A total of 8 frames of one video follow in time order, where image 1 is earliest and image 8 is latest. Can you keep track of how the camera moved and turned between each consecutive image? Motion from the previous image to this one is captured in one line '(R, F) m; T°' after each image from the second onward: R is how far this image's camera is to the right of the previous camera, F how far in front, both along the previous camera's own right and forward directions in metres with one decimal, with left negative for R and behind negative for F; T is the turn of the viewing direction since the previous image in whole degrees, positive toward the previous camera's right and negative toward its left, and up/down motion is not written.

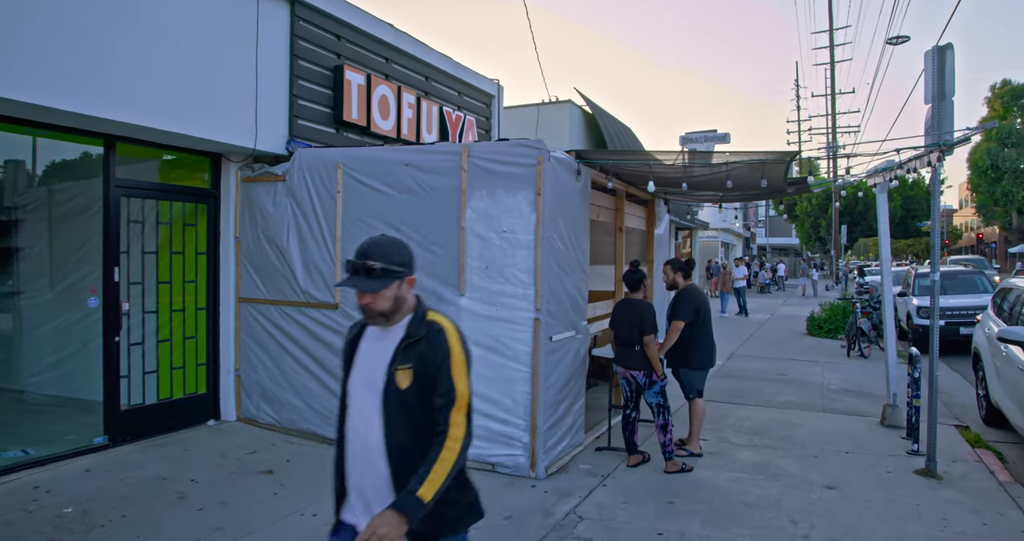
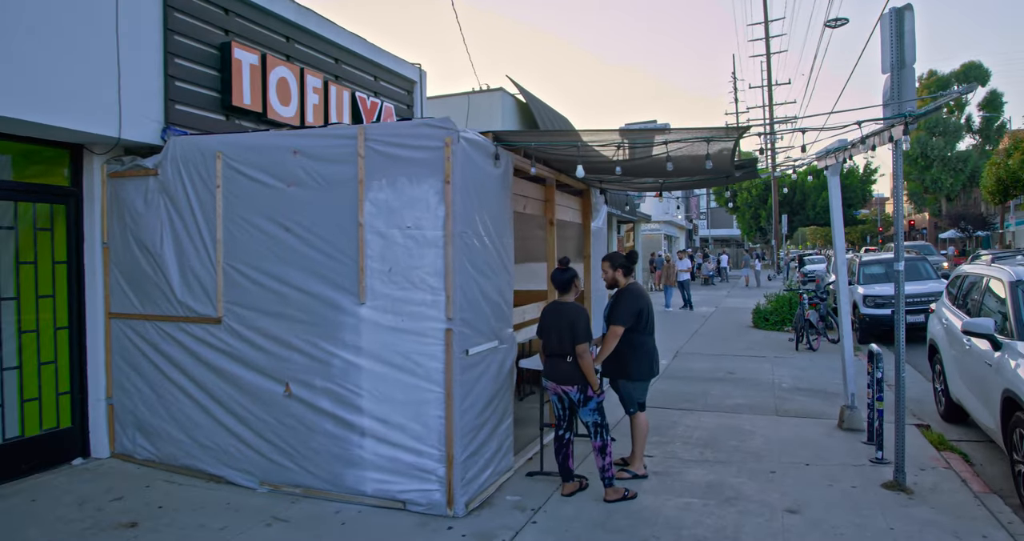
(+0.2, +0.8) m; +4°
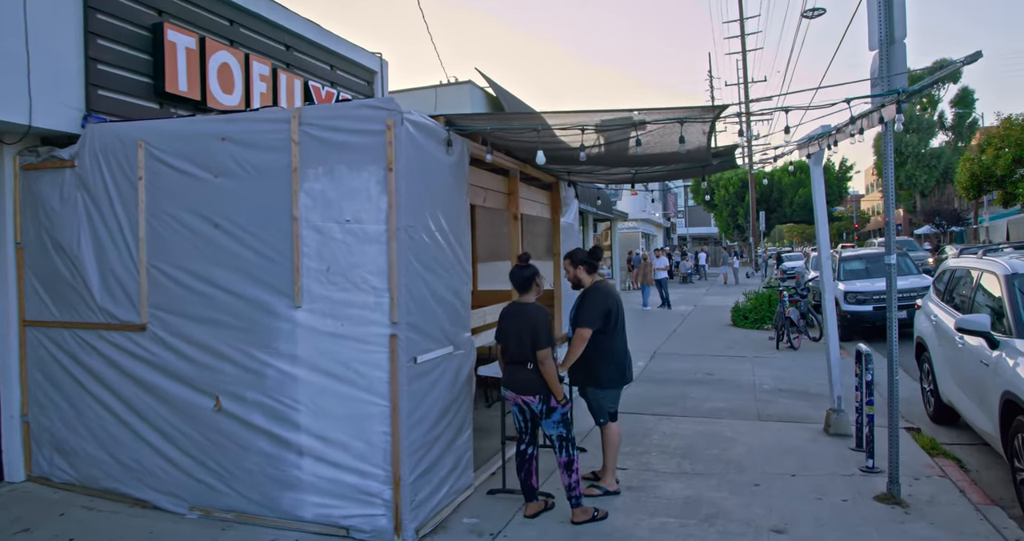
(+0.1, +0.5) m; +1°
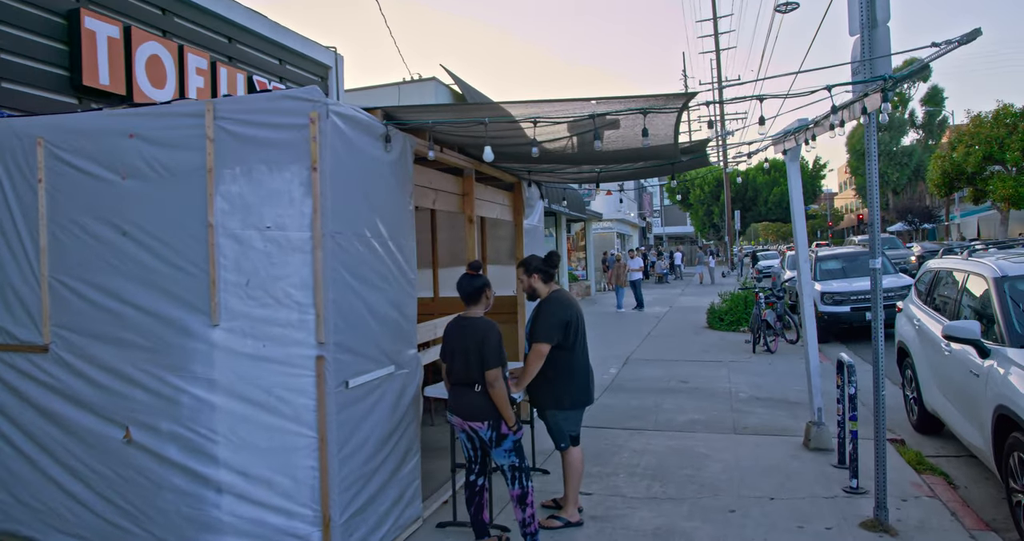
(+0.2, +0.5) m; +2°
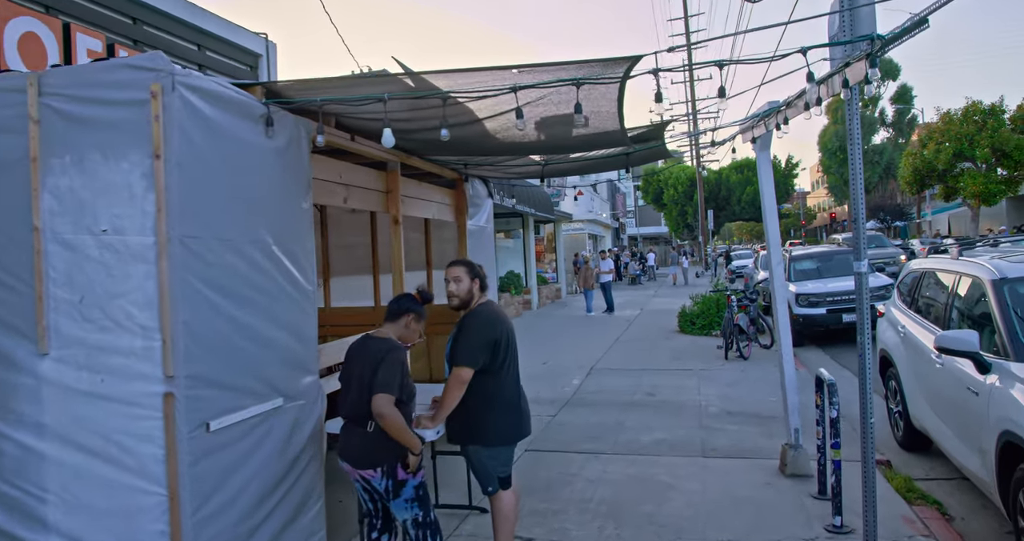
(+0.3, +0.7) m; +2°
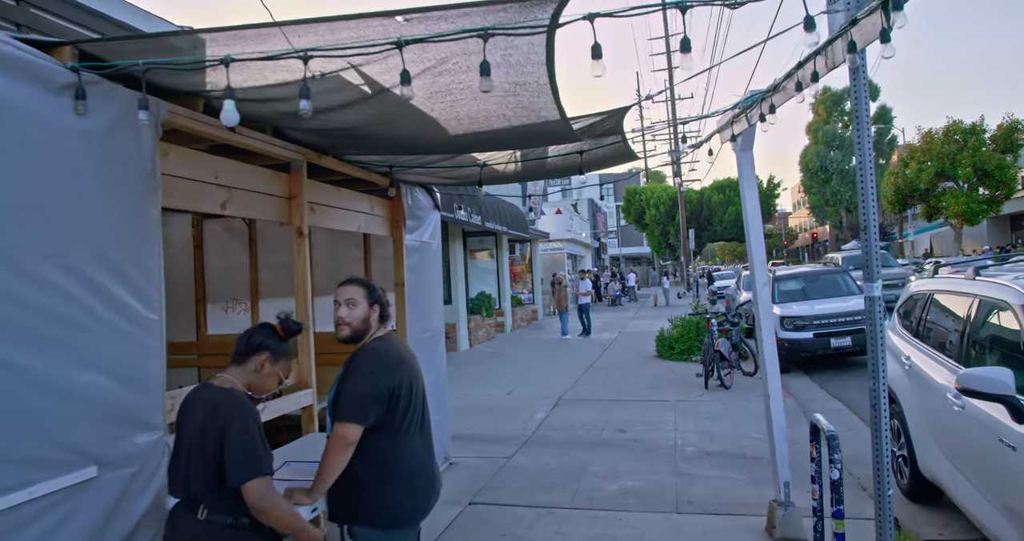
(+0.3, +0.9) m; +1°
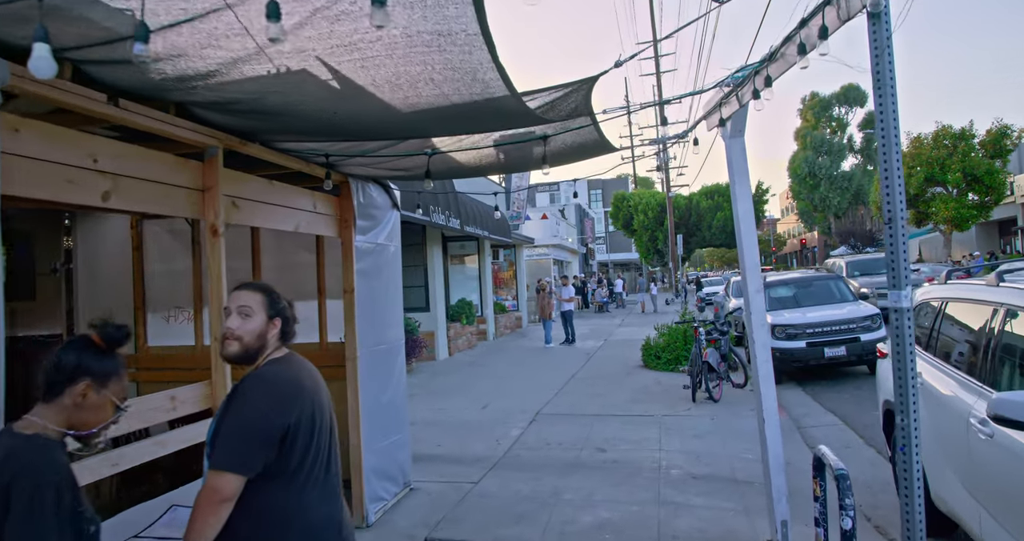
(+0.2, +0.6) m; +1°
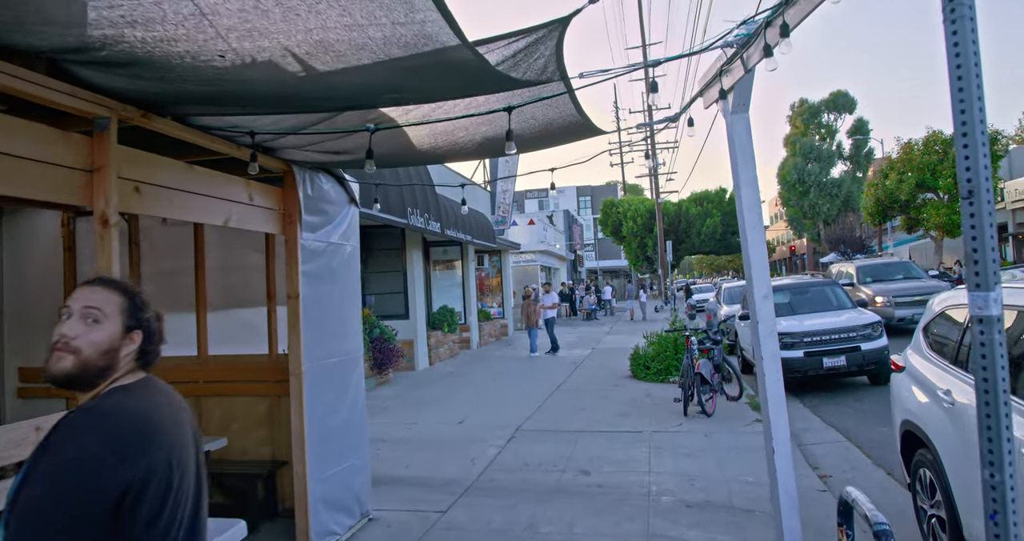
(+0.1, +0.6) m; +1°
